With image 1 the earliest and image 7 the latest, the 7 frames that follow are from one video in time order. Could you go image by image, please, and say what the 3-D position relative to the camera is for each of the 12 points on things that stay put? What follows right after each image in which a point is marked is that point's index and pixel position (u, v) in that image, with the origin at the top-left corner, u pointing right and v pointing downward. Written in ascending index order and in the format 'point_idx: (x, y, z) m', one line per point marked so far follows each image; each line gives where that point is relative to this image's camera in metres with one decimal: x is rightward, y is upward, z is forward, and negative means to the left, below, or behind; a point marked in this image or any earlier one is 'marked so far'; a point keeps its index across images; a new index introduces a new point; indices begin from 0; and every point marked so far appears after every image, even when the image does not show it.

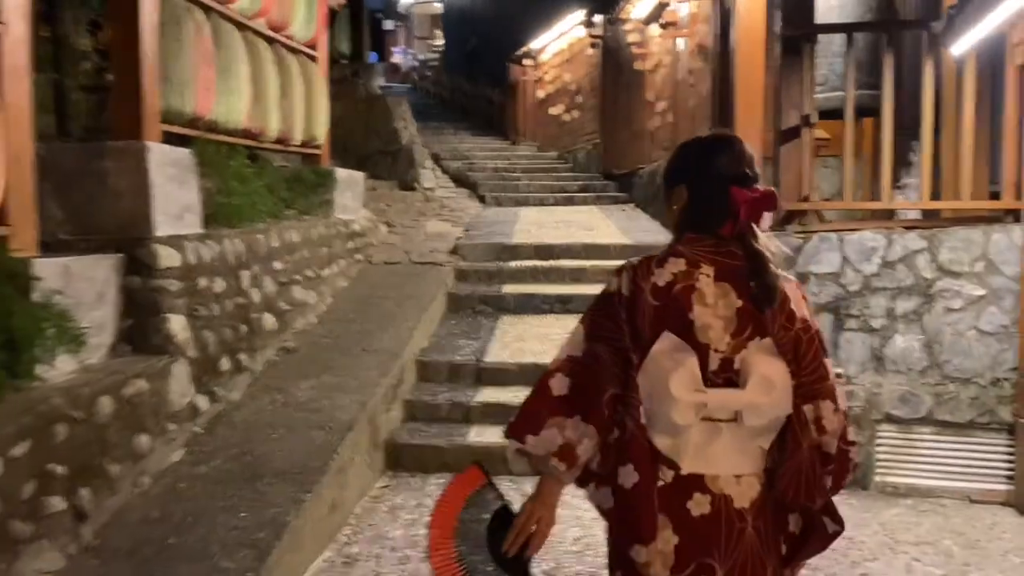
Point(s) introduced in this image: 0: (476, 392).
0: (-0.2, -0.6, +4.6) m
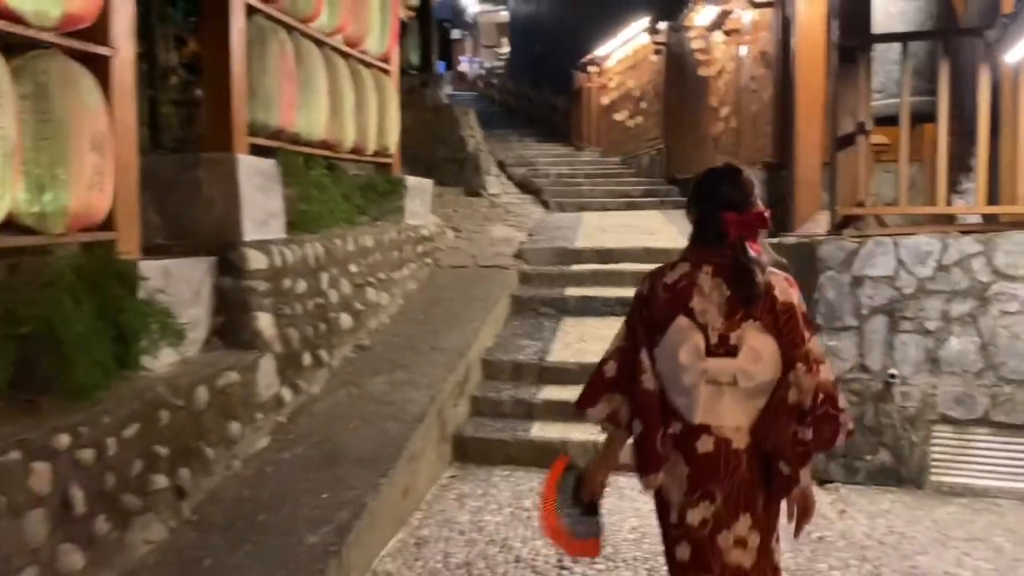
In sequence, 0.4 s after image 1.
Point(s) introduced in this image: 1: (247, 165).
0: (+0.1, -0.6, +4.8) m
1: (-1.3, +0.6, +4.3) m
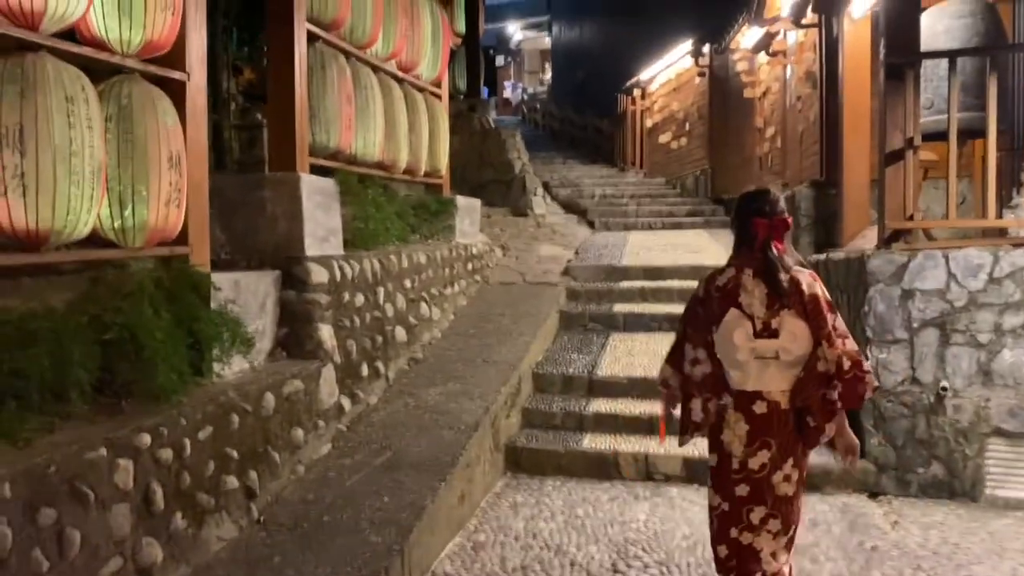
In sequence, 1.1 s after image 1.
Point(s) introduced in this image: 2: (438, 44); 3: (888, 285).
0: (+0.4, -0.6, +4.9) m
1: (-1.0, +0.5, +4.5) m
2: (-0.6, +1.9, +6.7) m
3: (+1.7, 0.0, +4.1) m
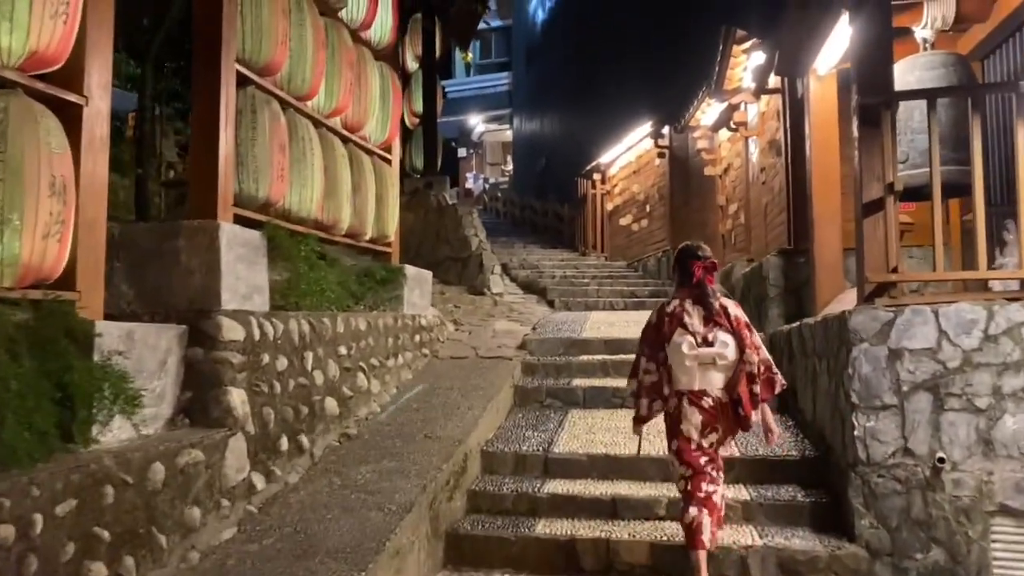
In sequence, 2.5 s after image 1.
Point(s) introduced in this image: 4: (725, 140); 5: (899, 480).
0: (+0.2, -1.0, +4.4) m
1: (-1.3, +0.3, +4.0) m
2: (-0.9, +1.3, +6.4) m
3: (+1.5, -0.2, +3.6) m
4: (+2.2, +1.5, +8.9) m
5: (+1.6, -0.8, +3.6) m
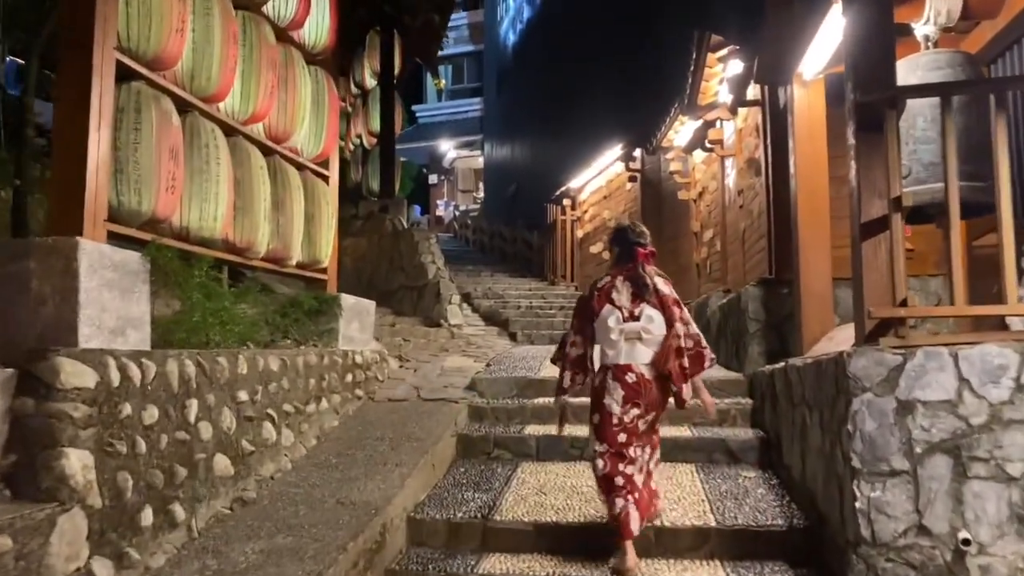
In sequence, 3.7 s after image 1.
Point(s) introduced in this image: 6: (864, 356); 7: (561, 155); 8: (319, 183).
0: (-0.1, -1.1, +3.6) m
1: (-1.6, +0.1, +3.3) m
2: (-1.2, +1.1, +5.7) m
3: (+1.2, -0.4, +2.9) m
4: (+1.8, +1.2, +8.2) m
5: (+1.3, -0.9, +2.9) m
6: (+1.2, -0.2, +3.0) m
7: (+0.8, +2.1, +13.7) m
8: (-1.3, +0.7, +5.7) m
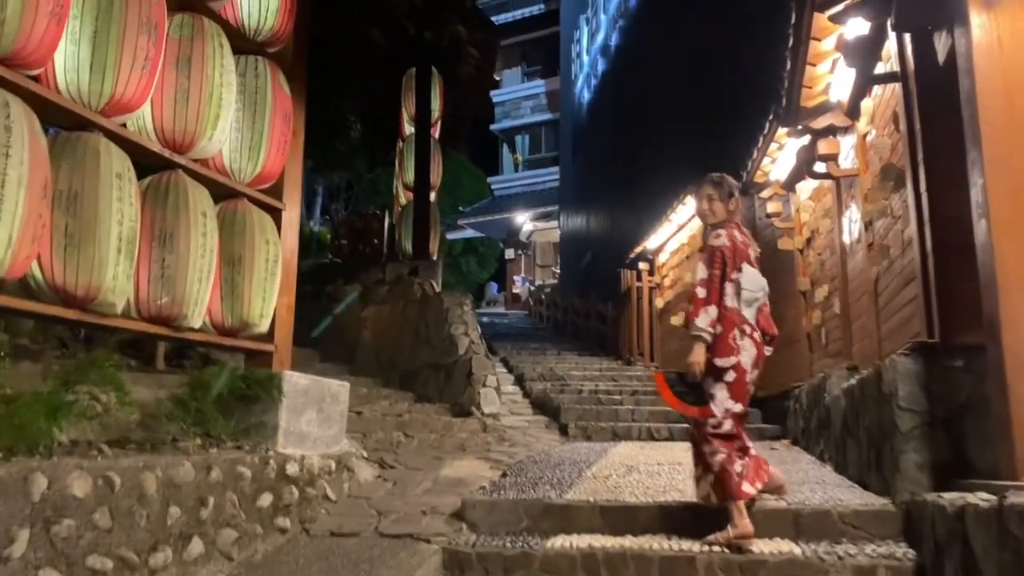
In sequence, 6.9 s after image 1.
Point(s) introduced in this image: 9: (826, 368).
0: (-0.3, -1.2, +1.7) m
1: (-1.8, 0.0, +1.6) m
2: (-1.2, +0.8, +4.1) m
3: (+1.0, -0.4, +0.9) m
4: (+2.1, +0.6, +6.3) m
5: (+1.1, -0.9, +0.8) m
6: (+0.9, -0.3, +1.0) m
7: (+1.7, +1.0, +11.9) m
8: (-1.2, +0.3, +4.1) m
9: (+2.1, -0.5, +5.7) m
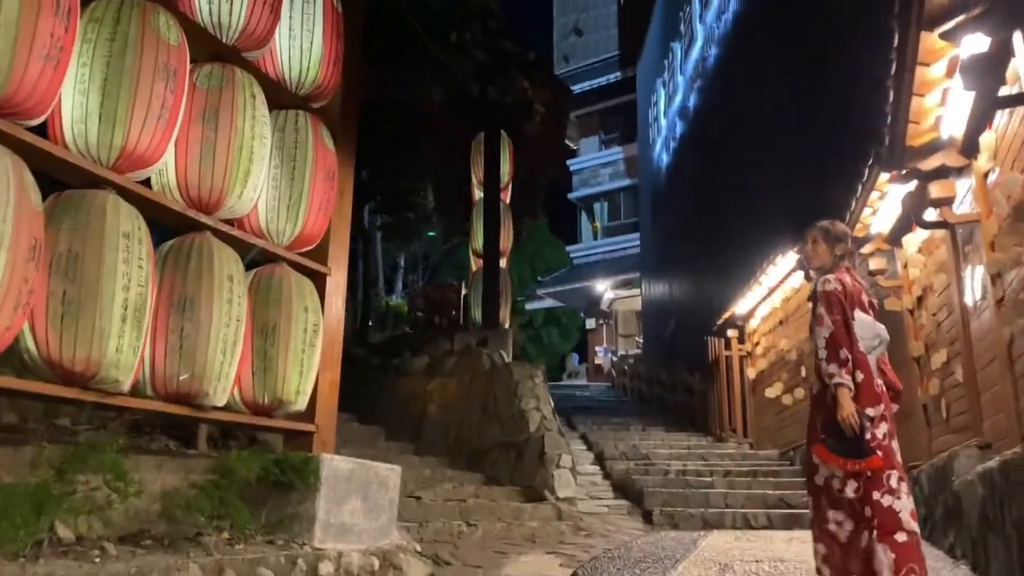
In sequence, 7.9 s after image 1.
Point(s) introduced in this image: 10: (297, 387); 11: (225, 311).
0: (-0.3, -1.3, +1.1) m
1: (-1.7, -0.1, +1.3) m
2: (-0.9, +0.5, +3.8) m
3: (+0.9, -0.4, +0.3) m
4: (+2.6, +0.2, +5.6) m
5: (+1.0, -0.9, +0.1) m
6: (+0.9, -0.3, +0.4) m
7: (+2.7, +0.1, +11.3) m
8: (-0.9, 0.0, +3.7) m
9: (+2.5, -0.9, +5.0) m
10: (-0.9, -0.4, +3.6) m
11: (-1.1, -0.1, +3.2) m
